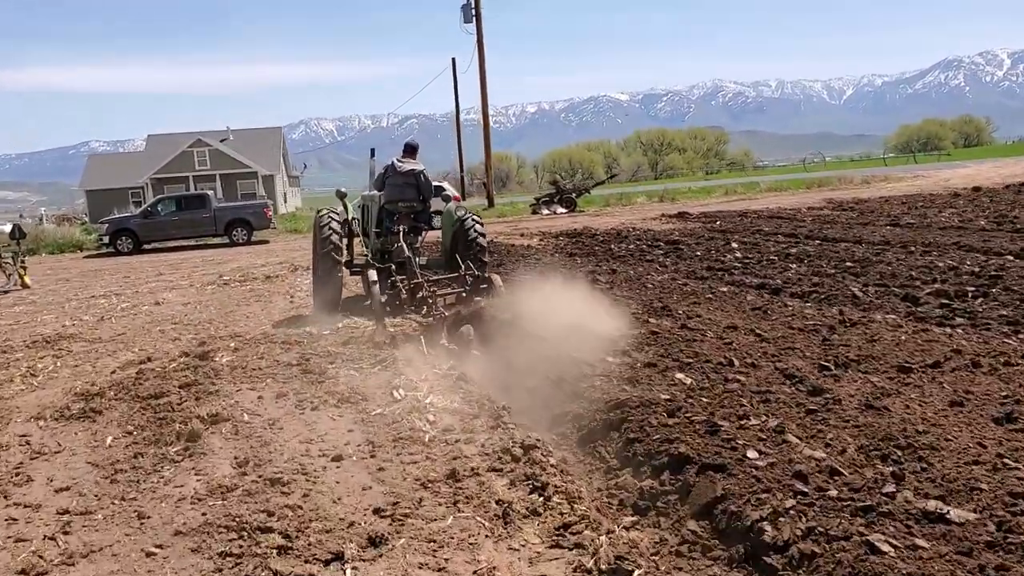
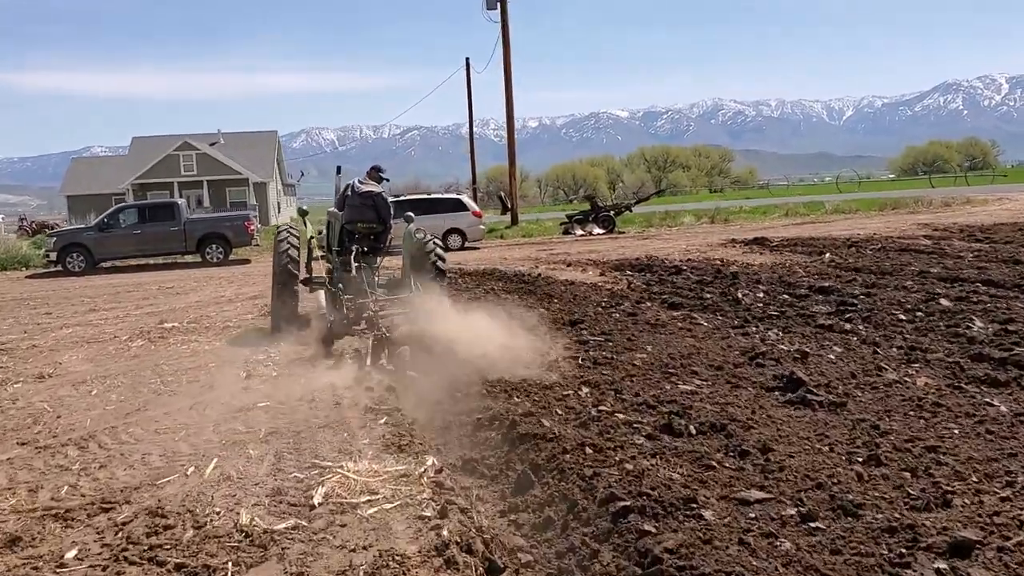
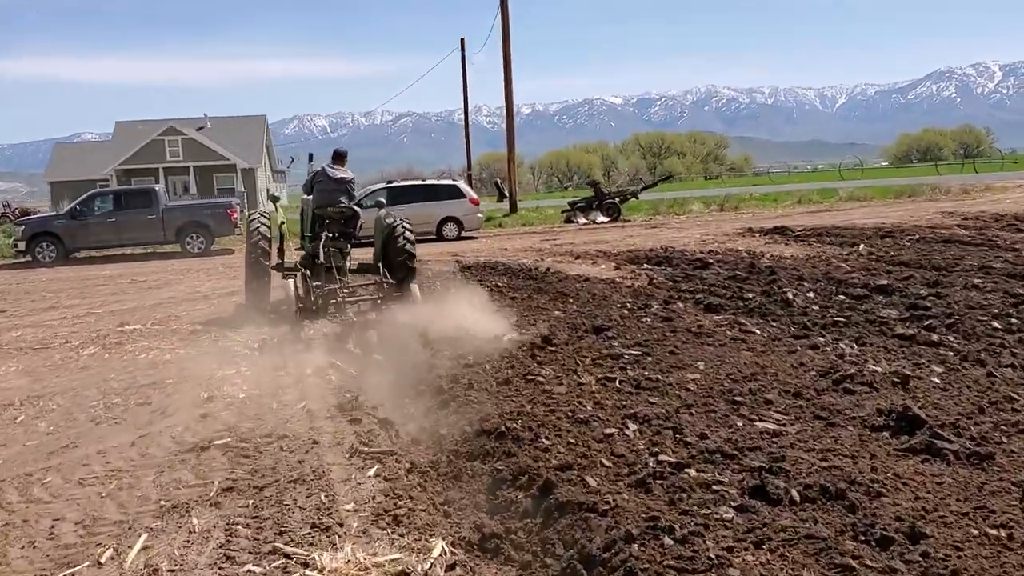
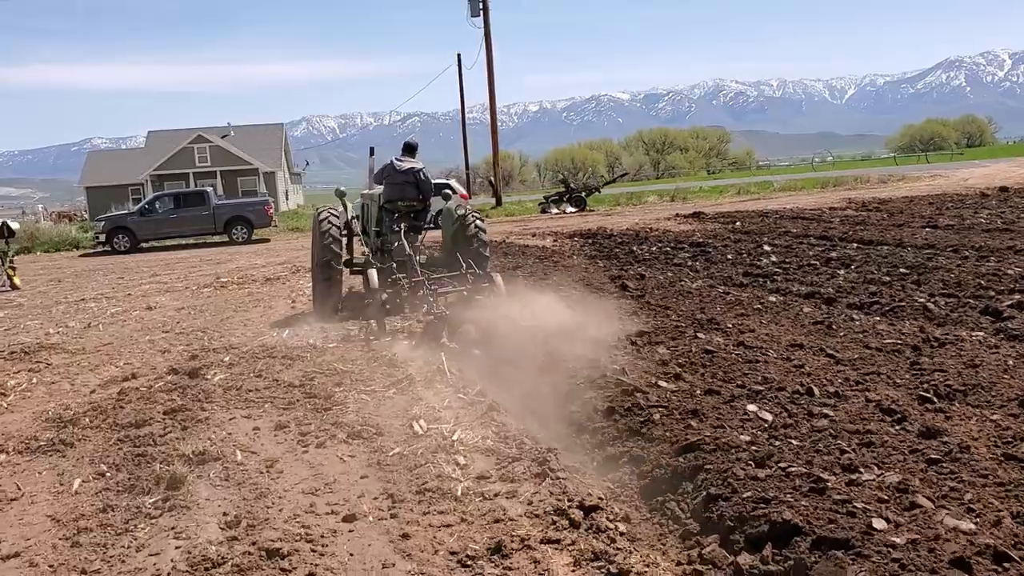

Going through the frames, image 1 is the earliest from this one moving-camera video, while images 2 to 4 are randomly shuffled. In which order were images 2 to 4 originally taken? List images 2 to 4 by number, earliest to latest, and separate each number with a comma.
4, 2, 3
